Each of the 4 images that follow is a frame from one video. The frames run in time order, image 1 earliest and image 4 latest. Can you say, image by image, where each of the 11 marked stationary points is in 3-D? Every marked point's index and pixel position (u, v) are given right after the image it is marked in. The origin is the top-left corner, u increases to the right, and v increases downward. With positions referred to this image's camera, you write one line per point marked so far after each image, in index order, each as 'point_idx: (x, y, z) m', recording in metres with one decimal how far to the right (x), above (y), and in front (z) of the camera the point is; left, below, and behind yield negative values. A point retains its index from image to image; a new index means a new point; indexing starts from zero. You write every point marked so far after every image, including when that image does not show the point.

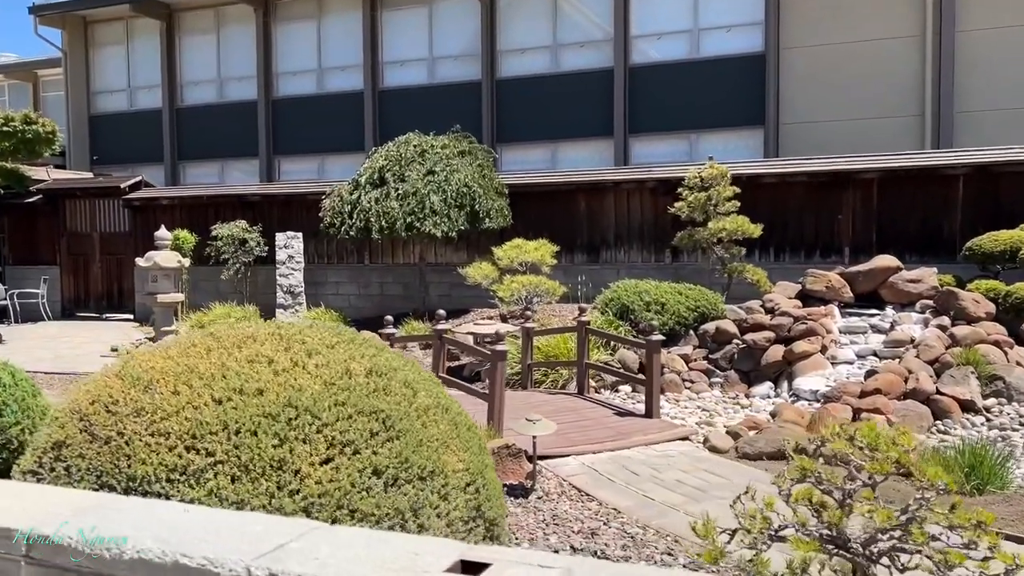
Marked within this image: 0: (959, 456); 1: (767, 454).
0: (+2.9, -1.1, +5.5) m
1: (+1.9, -1.2, +6.3) m
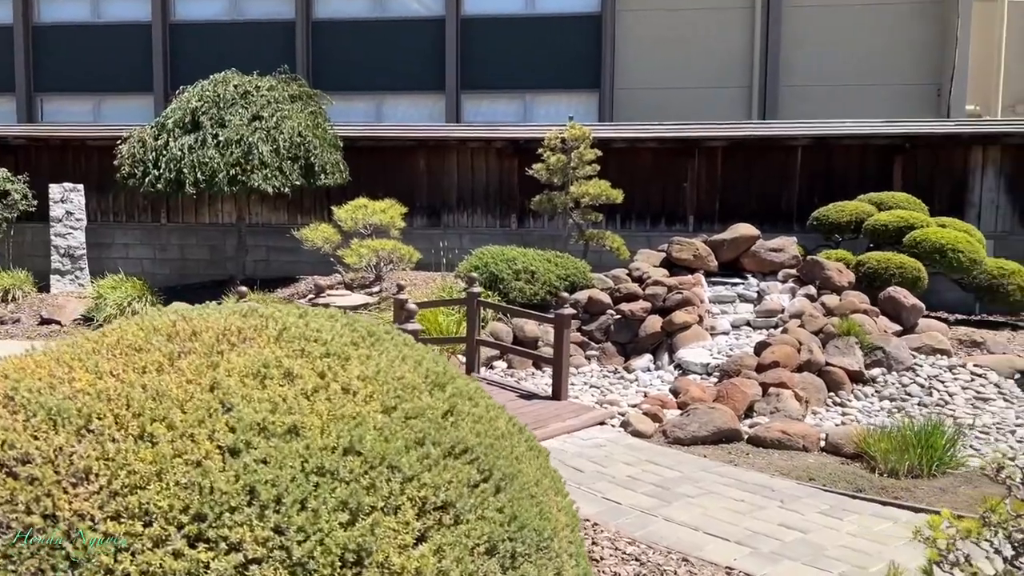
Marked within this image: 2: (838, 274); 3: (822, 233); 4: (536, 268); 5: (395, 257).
0: (+2.4, -0.9, +5.2) m
1: (+1.3, -1.0, +5.8) m
2: (+3.4, +0.1, +9.0) m
3: (+3.8, +0.7, +10.6) m
4: (+0.3, +0.2, +9.1) m
5: (-1.3, +0.3, +9.5) m
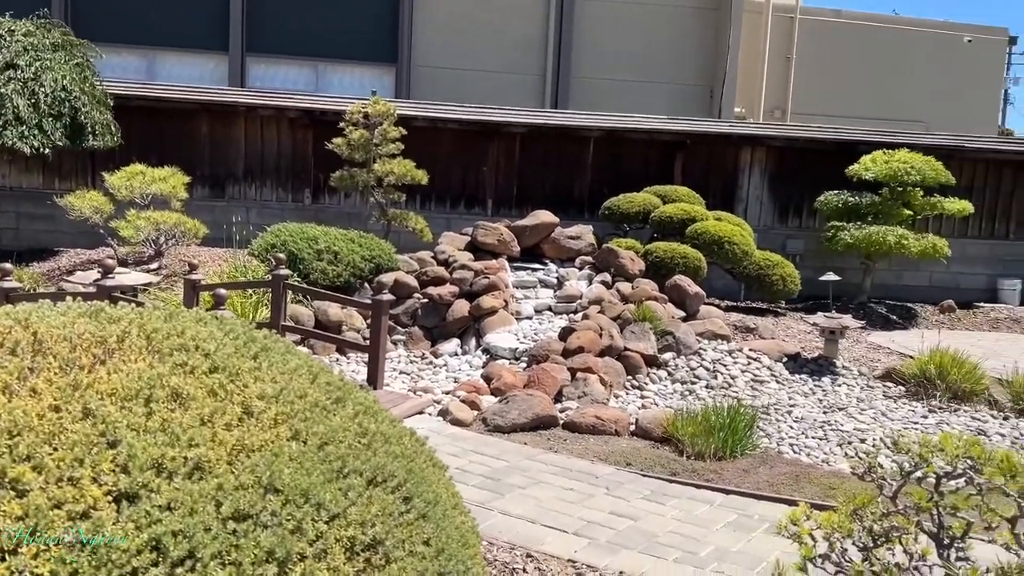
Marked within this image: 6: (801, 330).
0: (+1.3, -0.9, +5.6) m
1: (+0.1, -0.9, +5.8) m
2: (+1.3, +0.3, +9.5) m
3: (+1.3, +0.9, +11.1) m
4: (-1.8, +0.4, +8.7) m
5: (-3.4, +0.6, +8.7) m
6: (+3.2, -0.5, +9.5) m
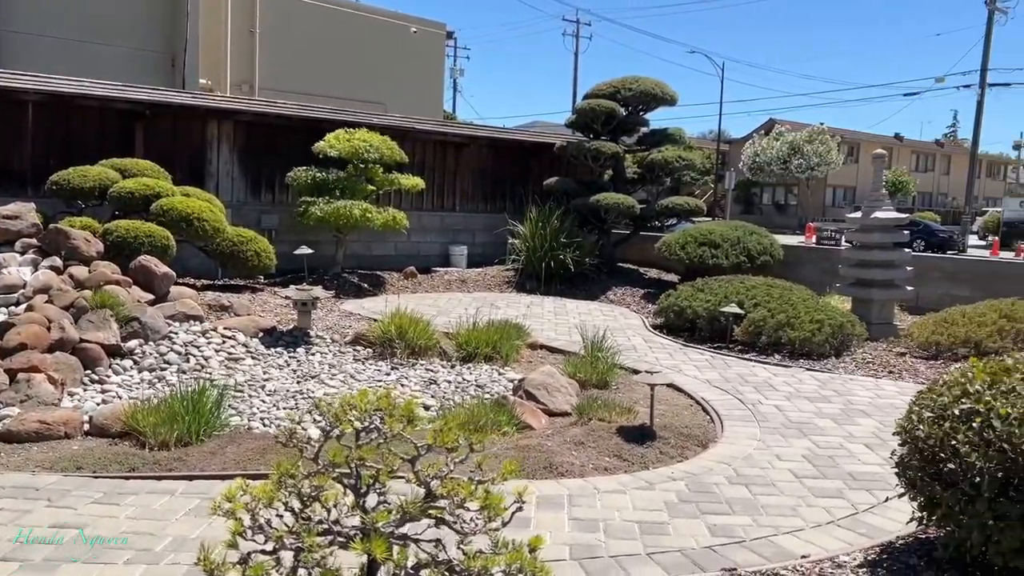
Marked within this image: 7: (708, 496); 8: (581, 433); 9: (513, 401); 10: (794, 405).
0: (-2.1, -0.7, +5.3) m
1: (-3.2, -0.9, +4.8) m
2: (-4.3, +0.4, +8.5) m
3: (-5.2, +1.0, +9.9) m
4: (-6.4, +0.3, +6.2) m
5: (-7.8, +0.4, +5.3) m
6: (-2.6, -0.2, +9.6) m
7: (+1.0, -1.0, +4.2) m
8: (+0.4, -0.9, +5.2) m
9: (0.0, -0.7, +5.6) m
10: (+2.0, -0.8, +6.1) m
